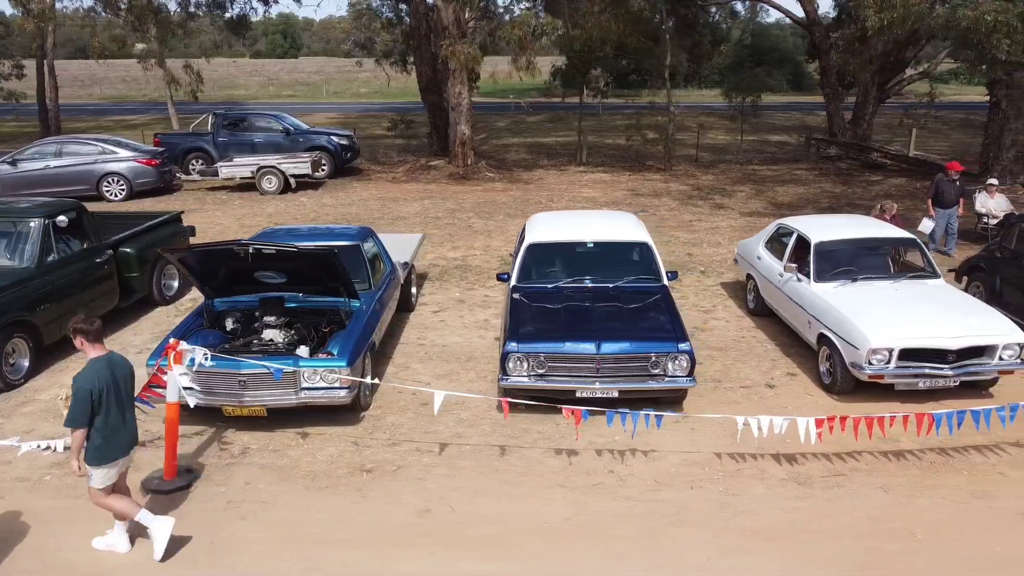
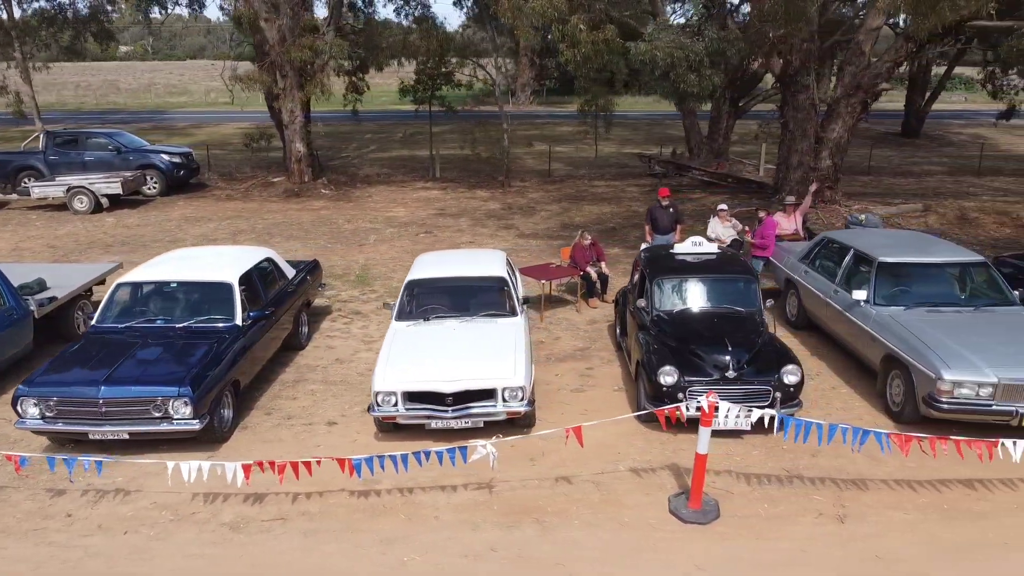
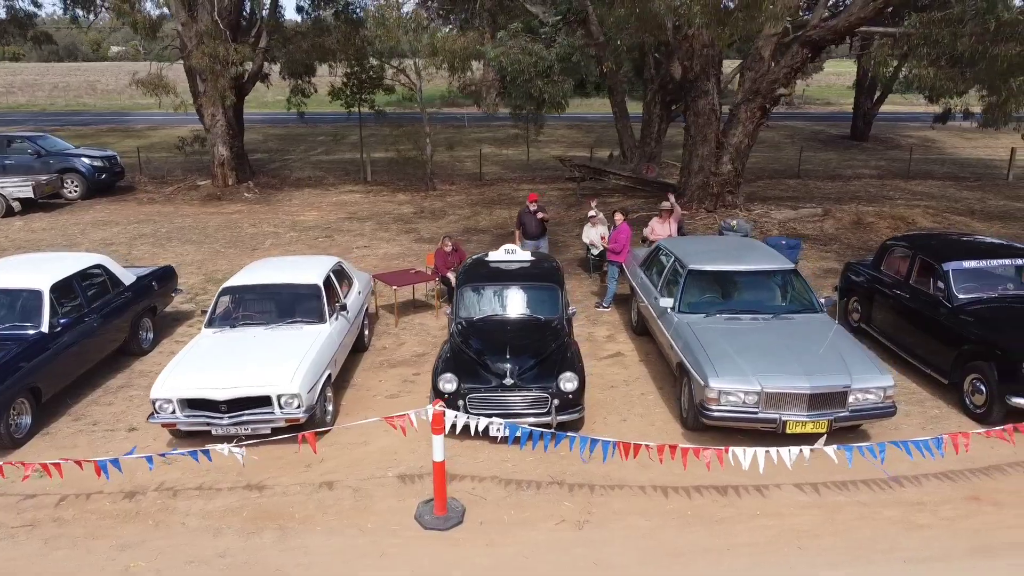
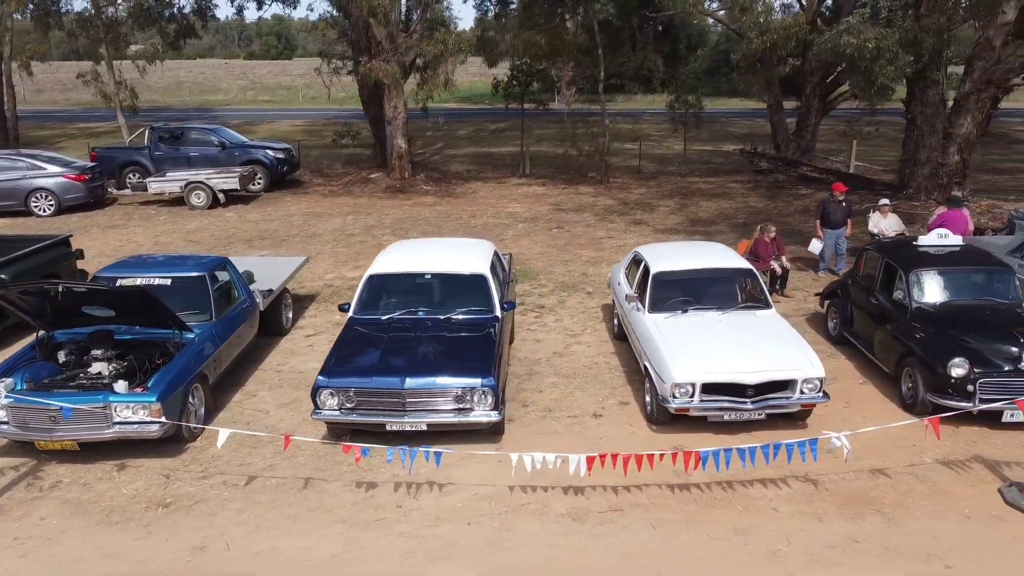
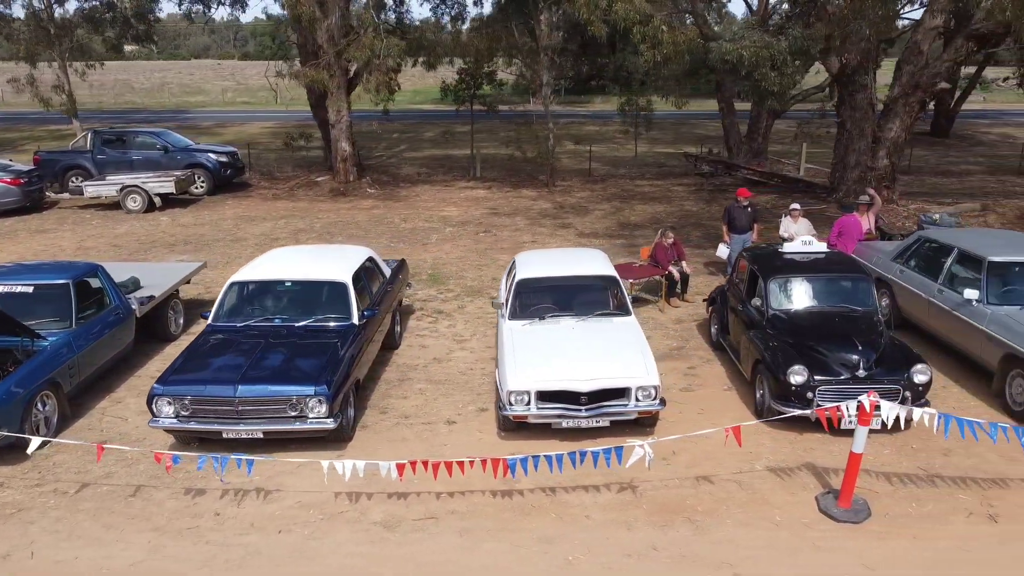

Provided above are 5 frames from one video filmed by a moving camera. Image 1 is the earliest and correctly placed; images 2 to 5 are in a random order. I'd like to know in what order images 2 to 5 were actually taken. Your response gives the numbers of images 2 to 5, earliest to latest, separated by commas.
4, 5, 2, 3
